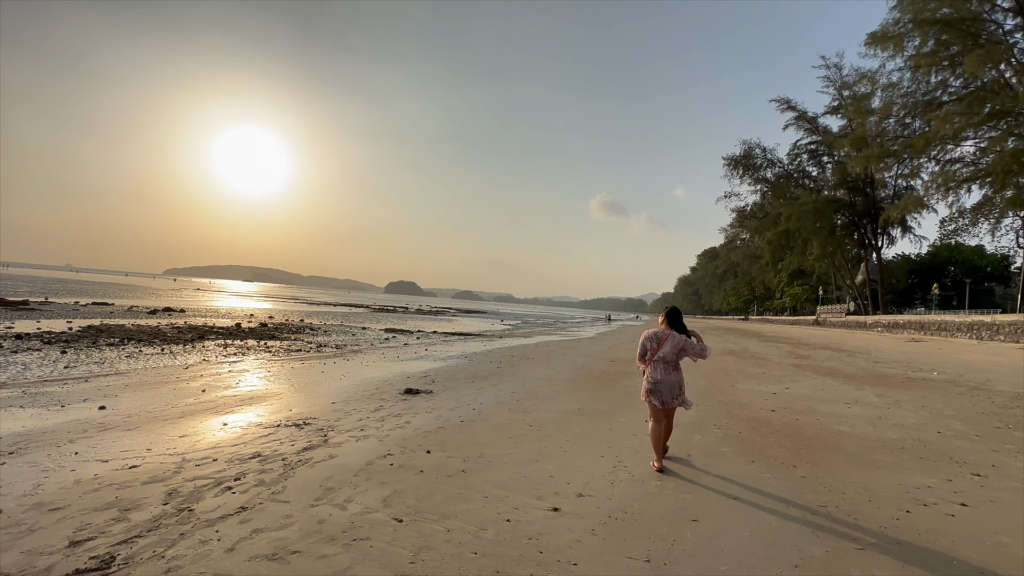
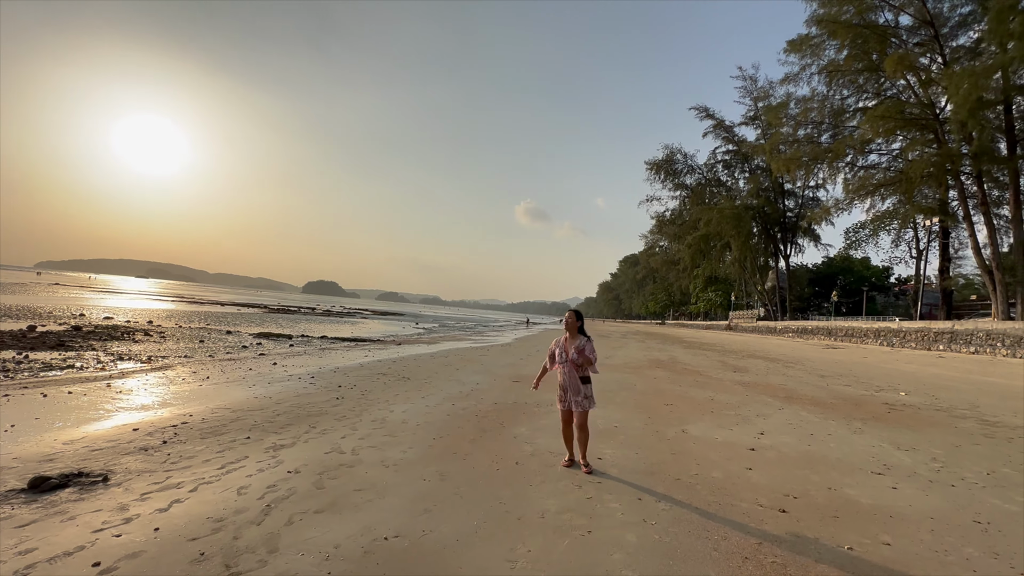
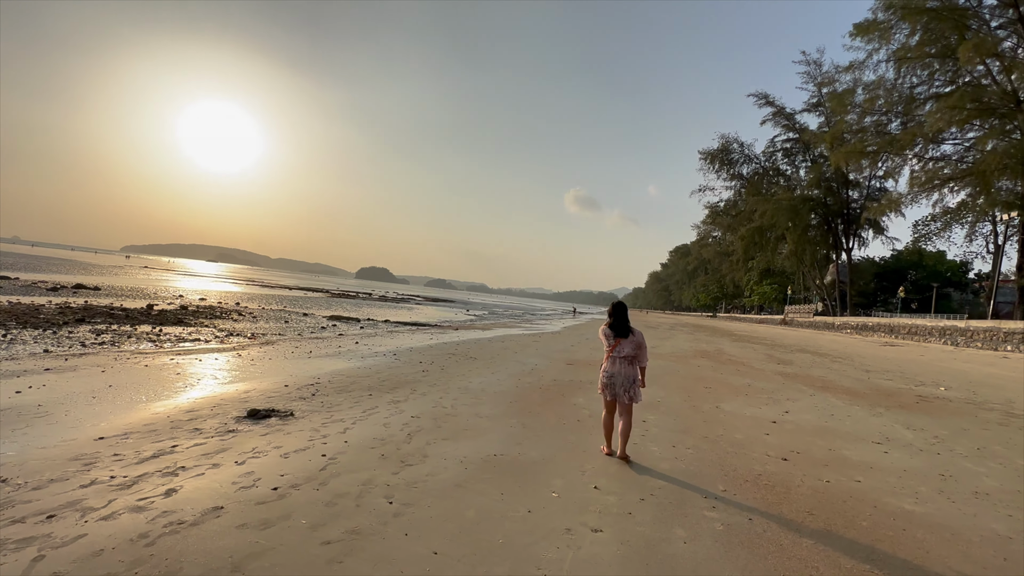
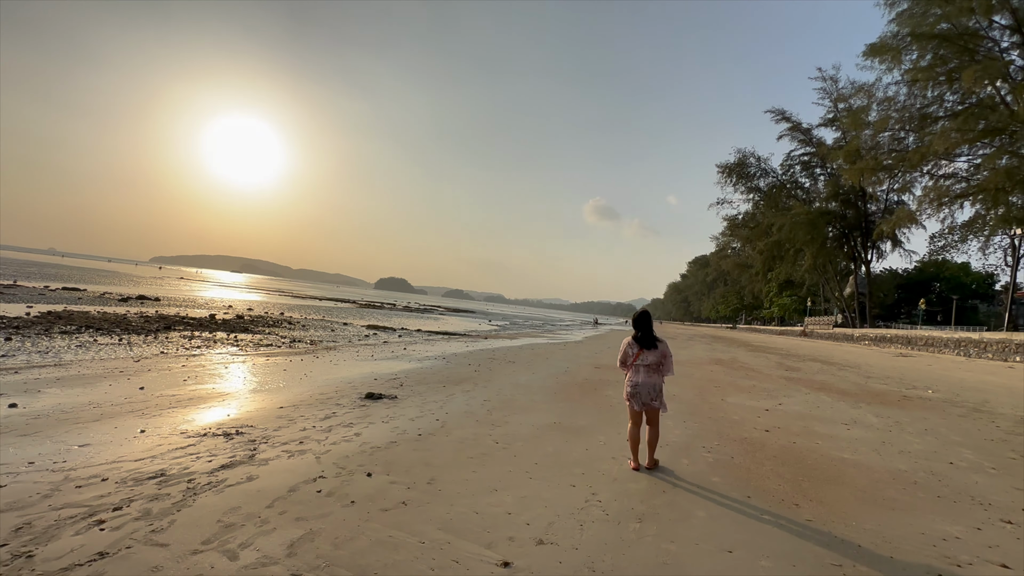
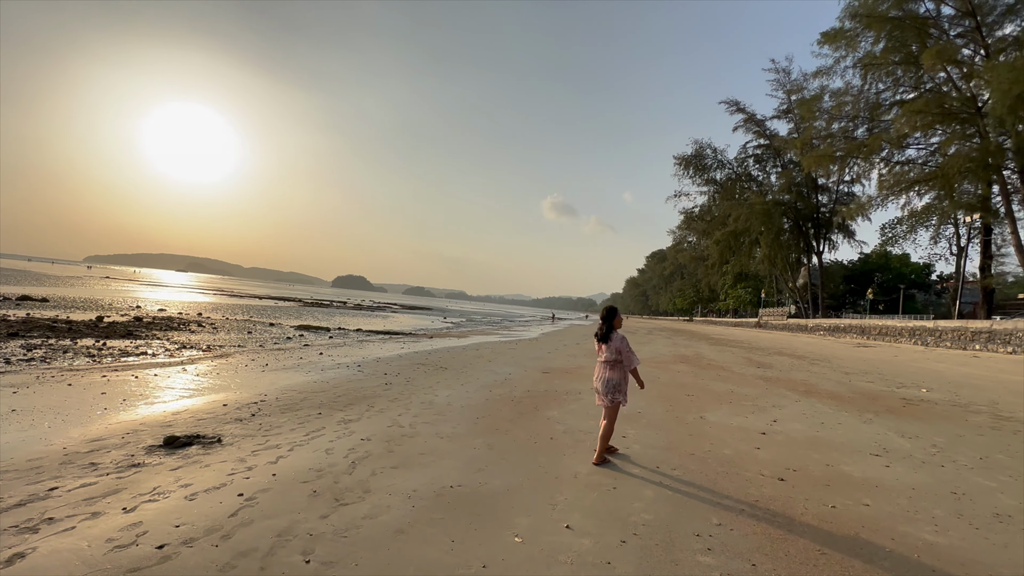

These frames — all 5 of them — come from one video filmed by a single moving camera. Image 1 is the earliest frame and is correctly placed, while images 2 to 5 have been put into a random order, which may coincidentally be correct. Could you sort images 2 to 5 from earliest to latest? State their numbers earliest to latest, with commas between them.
4, 3, 5, 2
